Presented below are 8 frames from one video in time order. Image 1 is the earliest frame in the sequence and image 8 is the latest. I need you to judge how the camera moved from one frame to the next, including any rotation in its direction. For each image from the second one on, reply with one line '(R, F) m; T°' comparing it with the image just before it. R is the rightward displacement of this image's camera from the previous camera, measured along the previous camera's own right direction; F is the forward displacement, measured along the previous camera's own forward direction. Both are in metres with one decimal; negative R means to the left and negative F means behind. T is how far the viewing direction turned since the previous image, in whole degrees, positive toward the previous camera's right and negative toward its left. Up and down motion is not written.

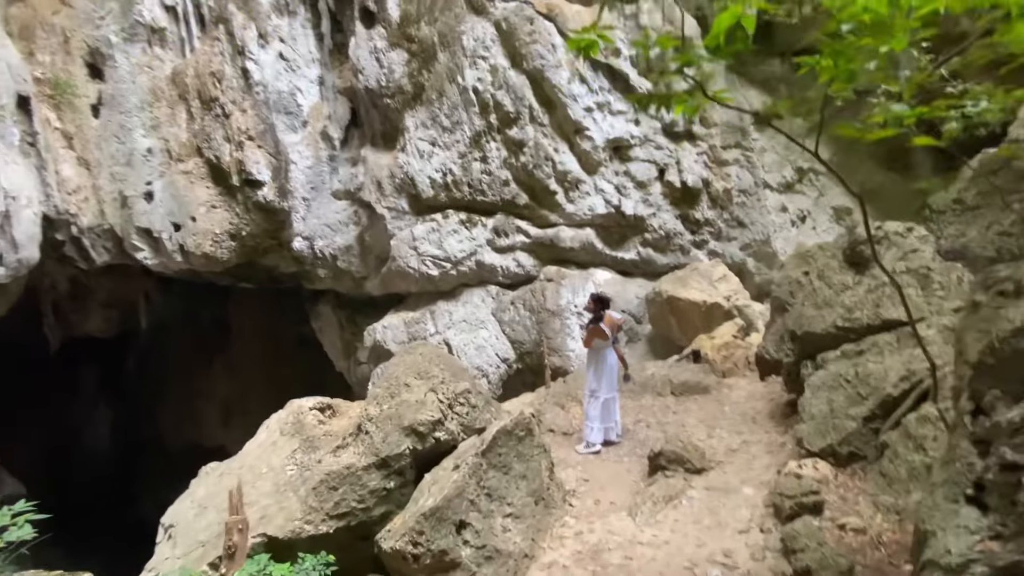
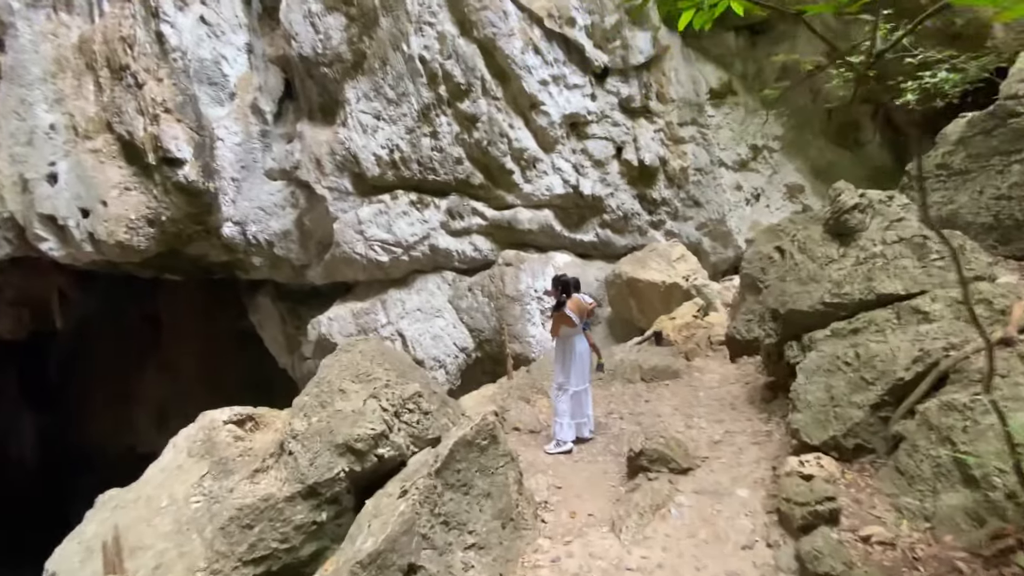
(0.0, +0.4) m; +5°
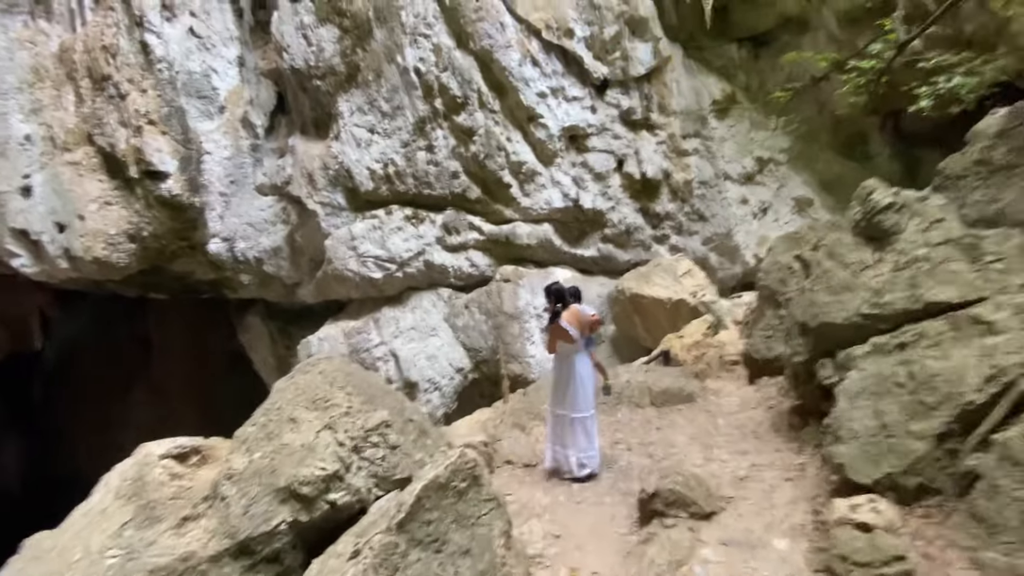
(+0.1, +0.3) m; 0°
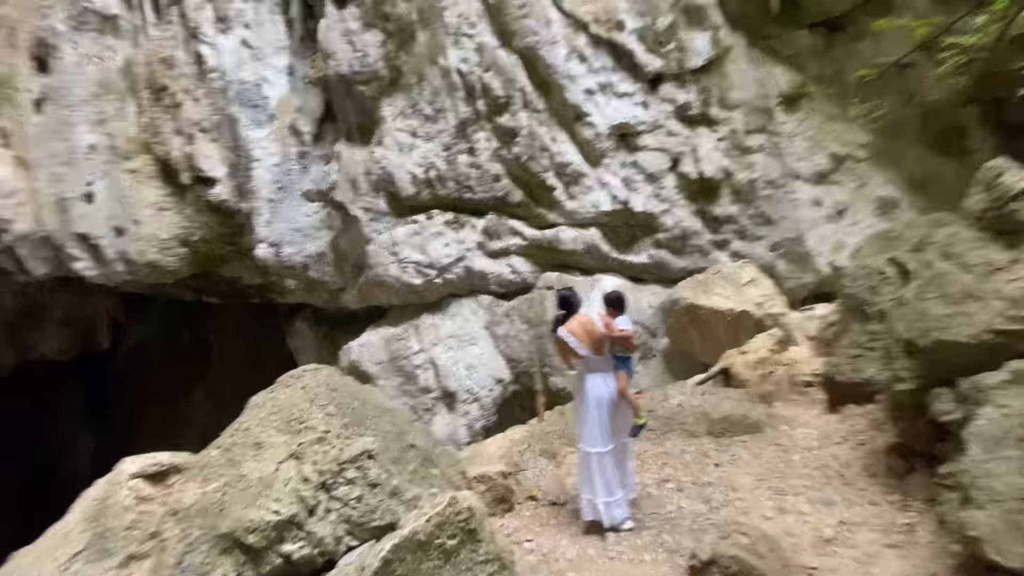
(+0.1, +0.4) m; -6°
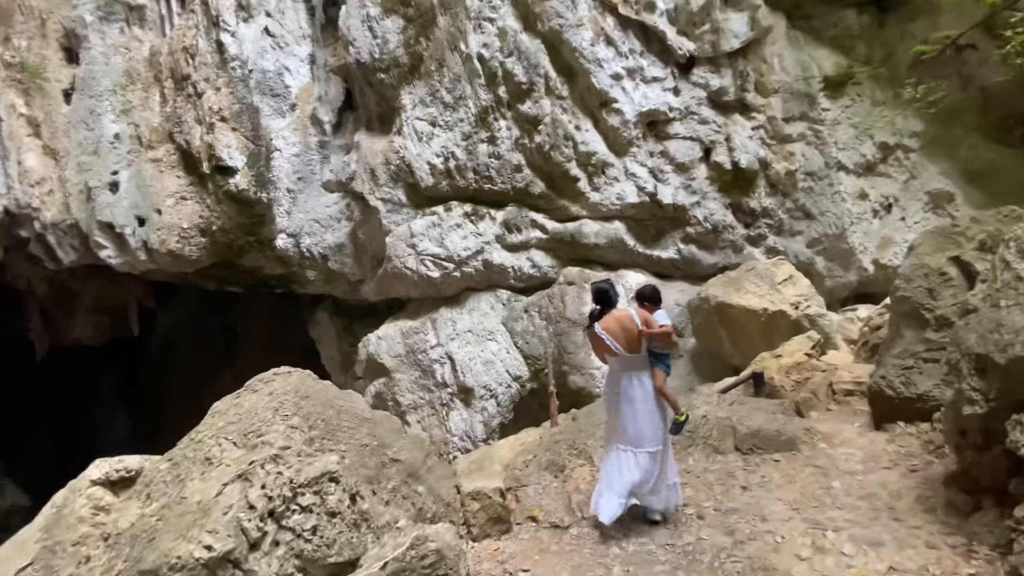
(+0.1, +0.2) m; -3°
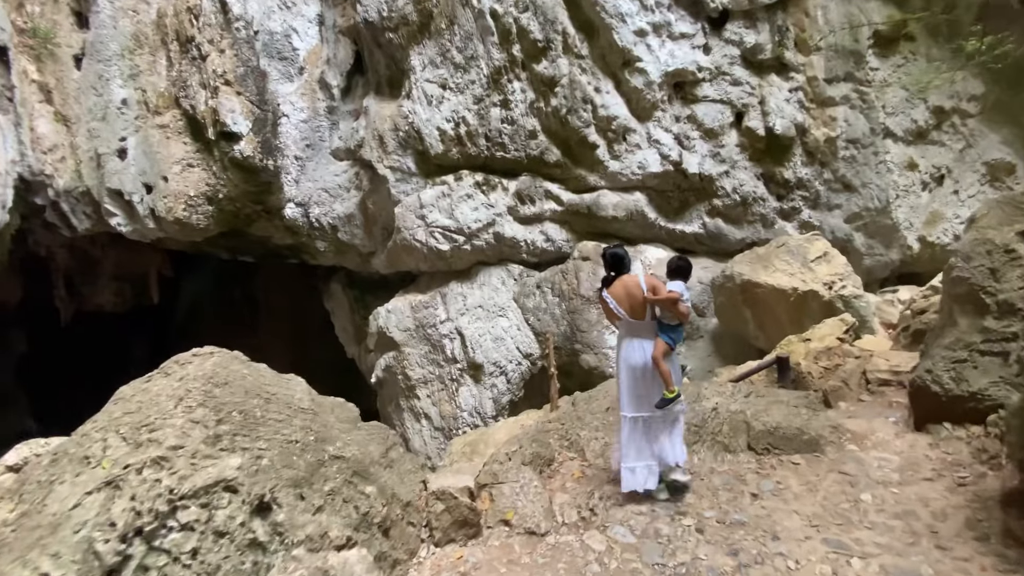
(+0.2, +0.3) m; -3°
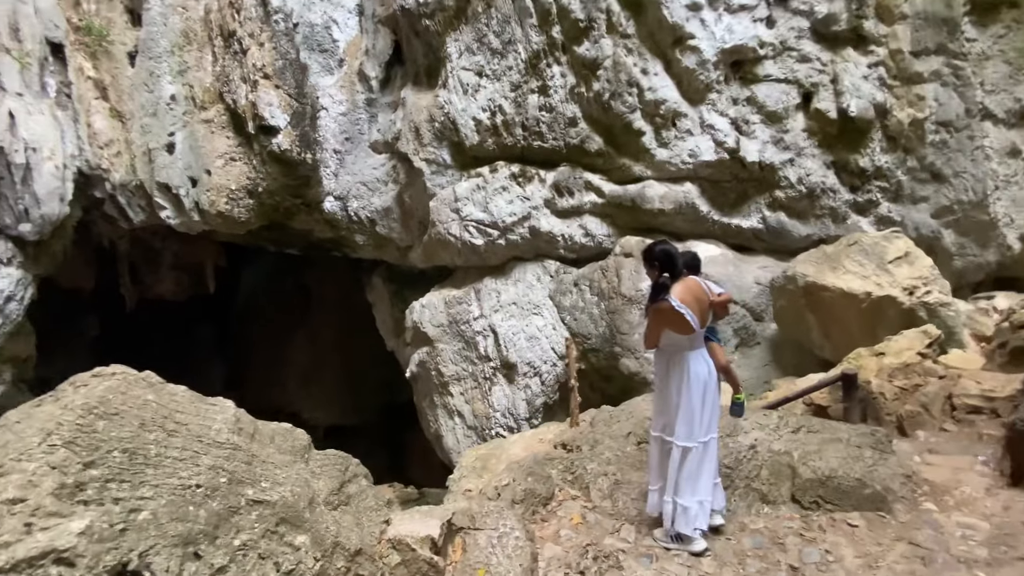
(+0.2, +0.3) m; -6°
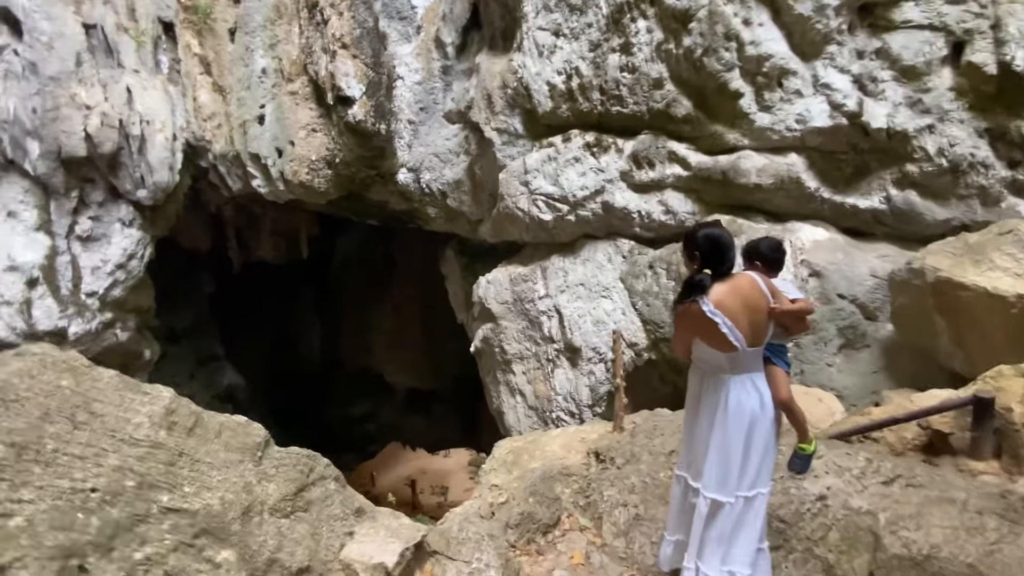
(+0.2, +0.3) m; -10°
